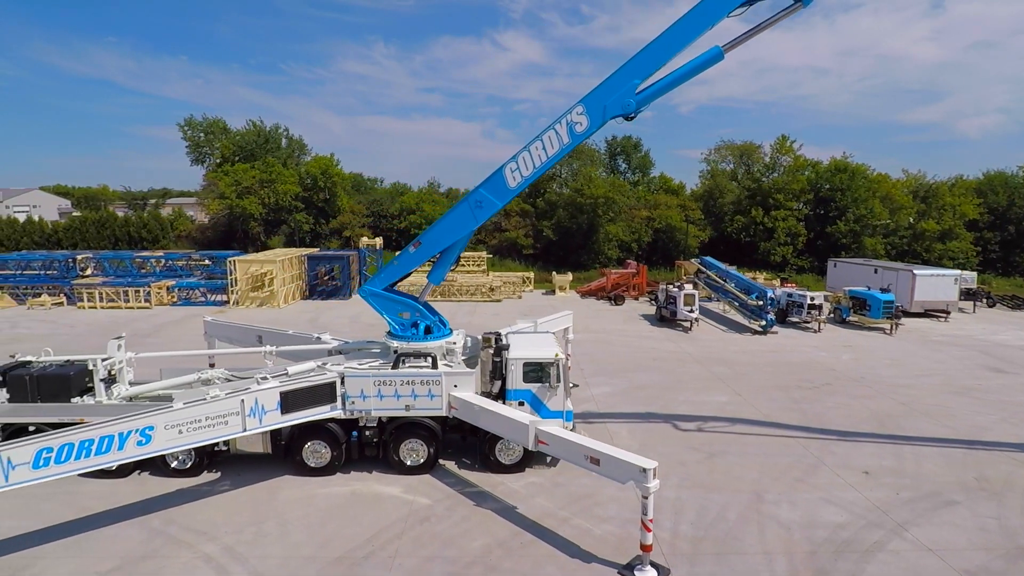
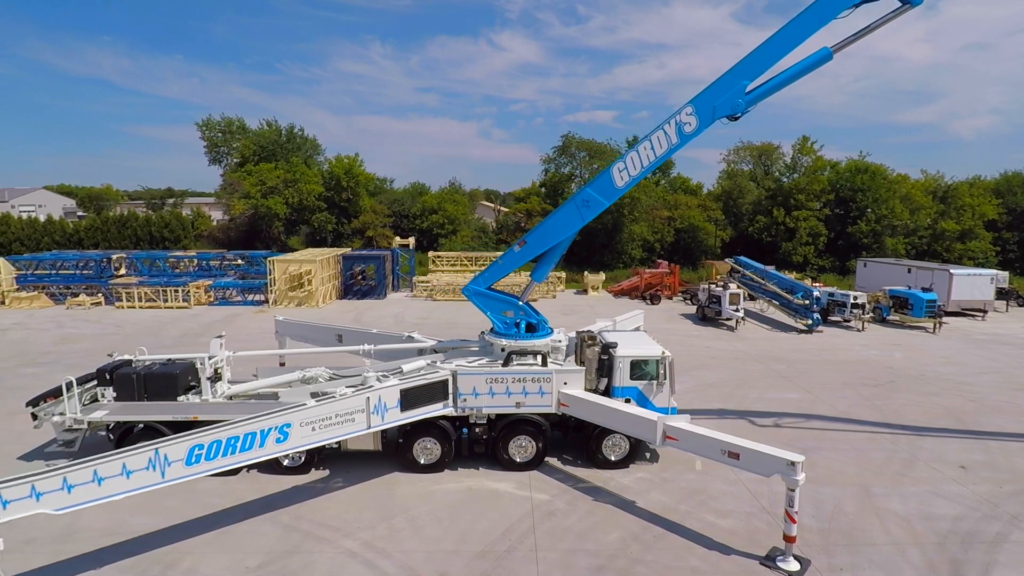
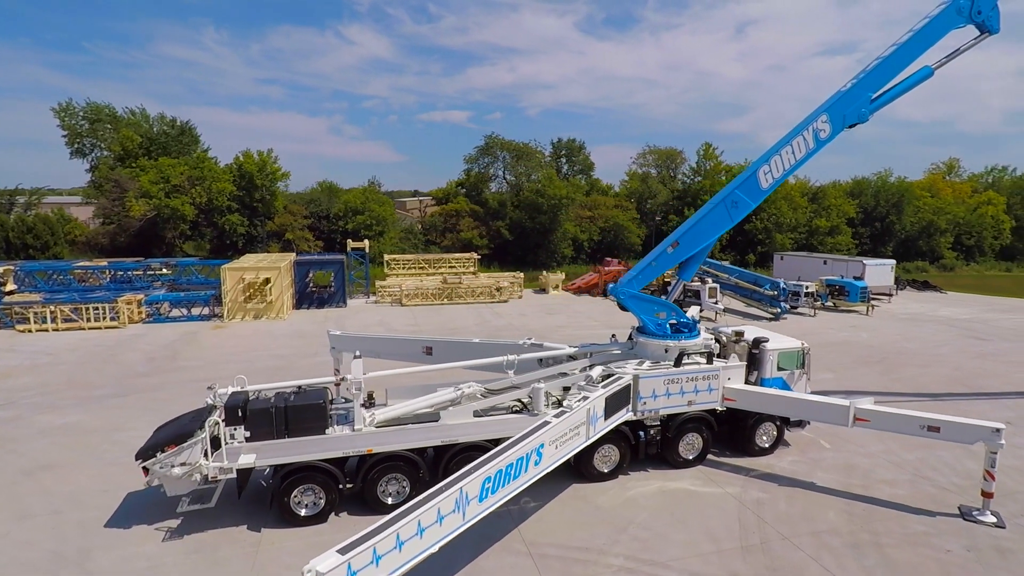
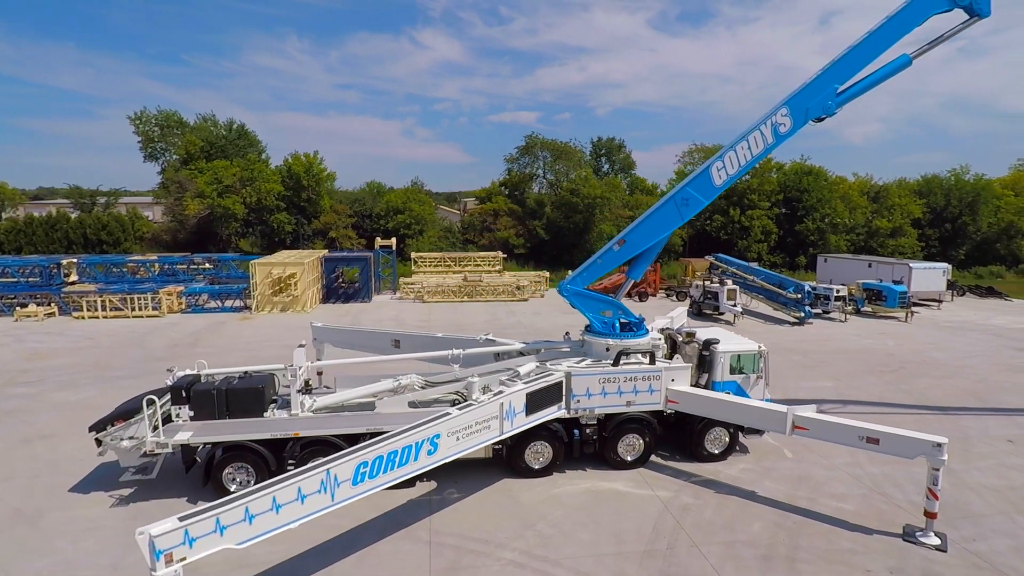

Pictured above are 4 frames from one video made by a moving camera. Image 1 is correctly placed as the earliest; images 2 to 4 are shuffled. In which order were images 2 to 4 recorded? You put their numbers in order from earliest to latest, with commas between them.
2, 4, 3
